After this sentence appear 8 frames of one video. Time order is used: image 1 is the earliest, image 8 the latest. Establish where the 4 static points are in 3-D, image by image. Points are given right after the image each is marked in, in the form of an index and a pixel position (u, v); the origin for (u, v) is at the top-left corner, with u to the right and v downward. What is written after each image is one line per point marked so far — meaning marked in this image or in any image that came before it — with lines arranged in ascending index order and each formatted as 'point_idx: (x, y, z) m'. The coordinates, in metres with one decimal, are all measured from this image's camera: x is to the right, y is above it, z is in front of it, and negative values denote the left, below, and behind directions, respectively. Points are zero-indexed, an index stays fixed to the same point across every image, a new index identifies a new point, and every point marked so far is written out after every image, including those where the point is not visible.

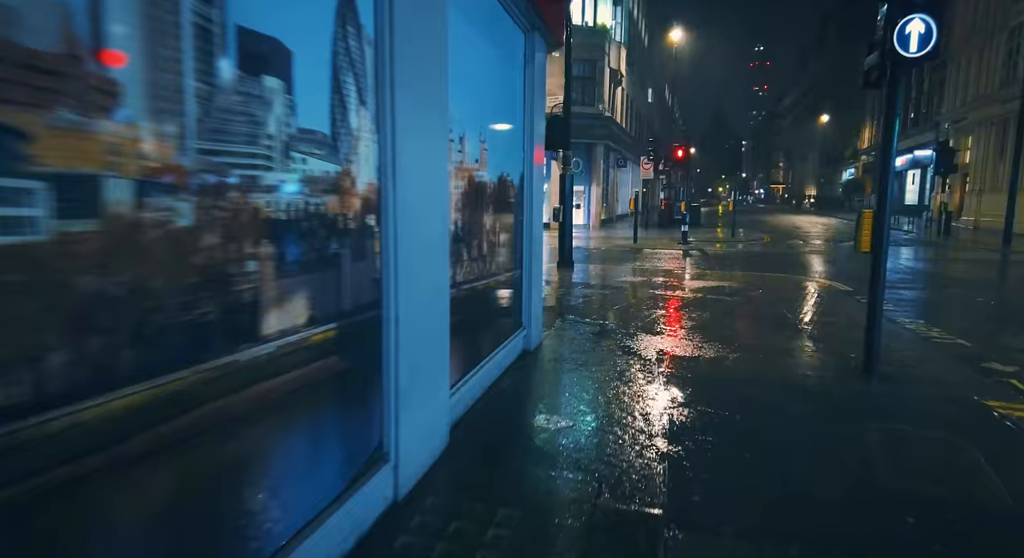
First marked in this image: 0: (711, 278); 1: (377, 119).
0: (+5.2, -0.1, +14.8) m
1: (-0.7, +0.8, +2.8) m
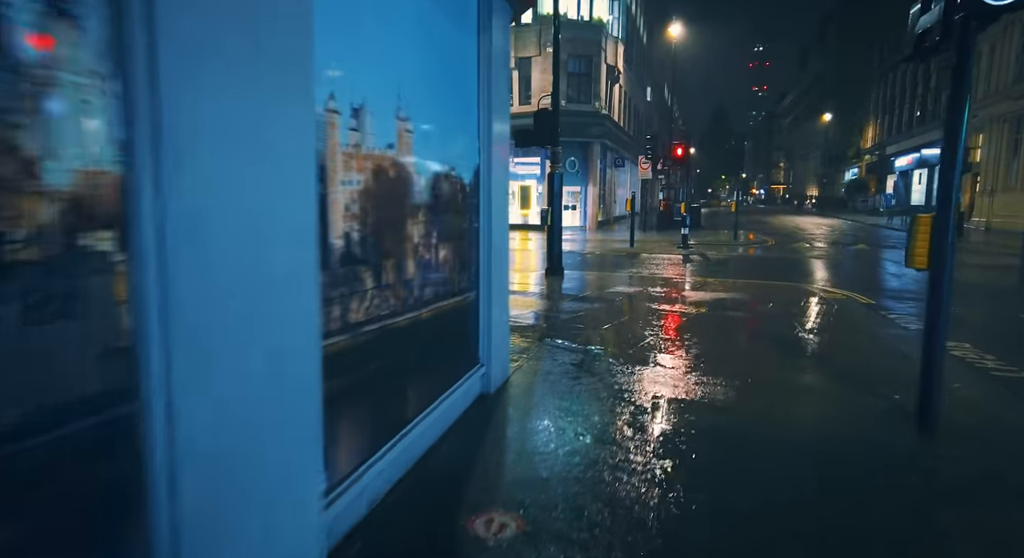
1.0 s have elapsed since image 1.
0: (+4.8, -0.3, +13.4) m
1: (-1.1, +0.6, +1.5) m
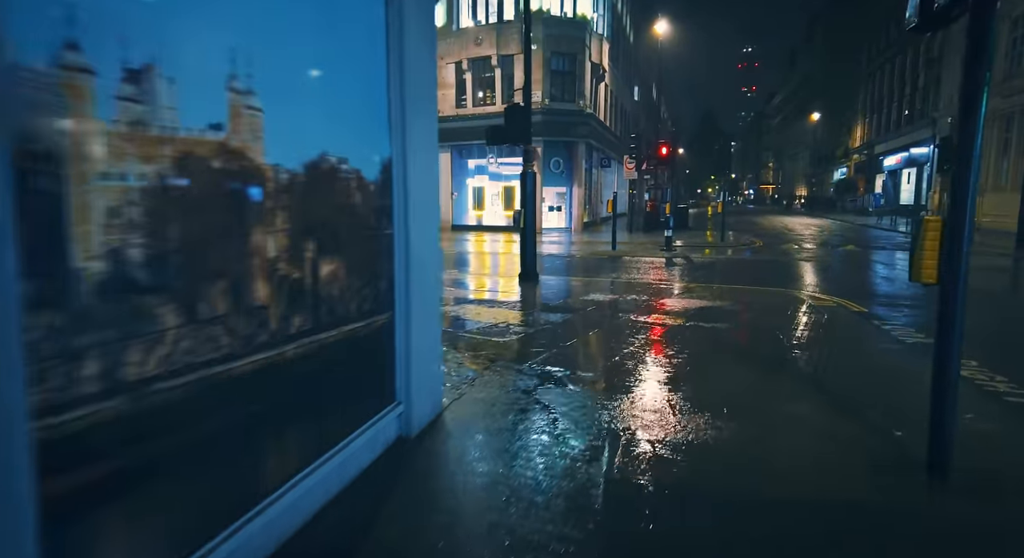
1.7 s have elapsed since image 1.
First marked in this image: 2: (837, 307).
0: (+4.2, -0.4, +12.7) m
1: (-1.6, +0.5, +0.7) m
2: (+6.6, -0.6, +11.3) m
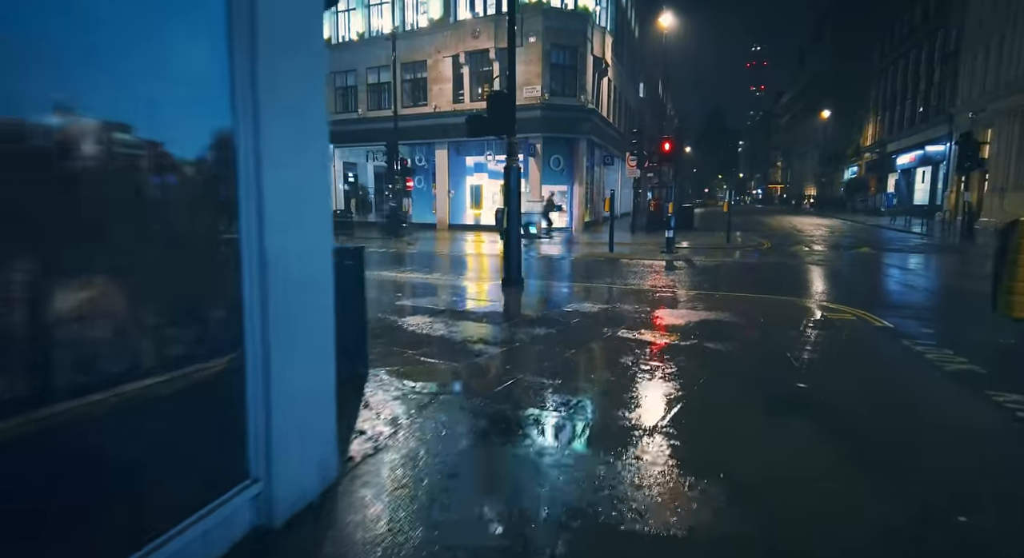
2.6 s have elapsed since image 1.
0: (+3.8, -0.5, +11.5) m
1: (-2.1, +0.4, -0.5) m
2: (+6.2, -0.7, +10.1) m
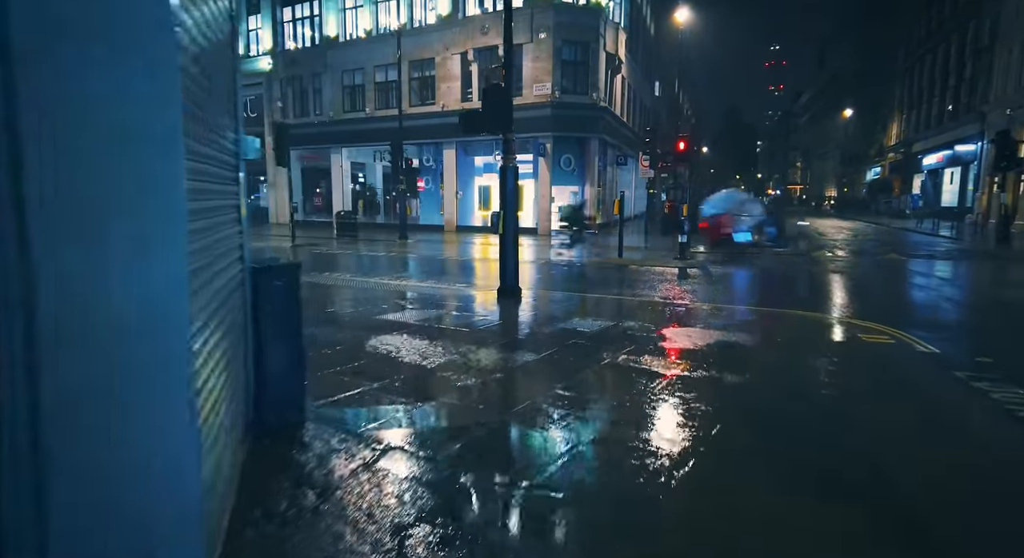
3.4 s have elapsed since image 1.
0: (+3.7, -0.7, +10.4) m
1: (-2.5, +0.2, -1.4) m
2: (+6.1, -1.0, +8.9) m
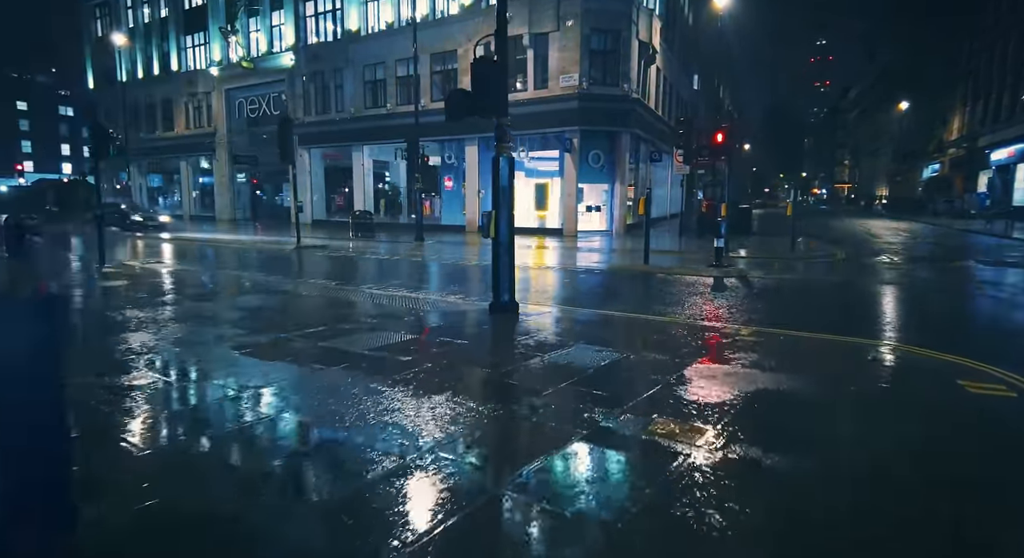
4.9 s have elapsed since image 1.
0: (+3.6, -1.0, +8.4) m
1: (-3.3, 0.0, -3.0) m
2: (+5.9, -1.2, +6.8) m
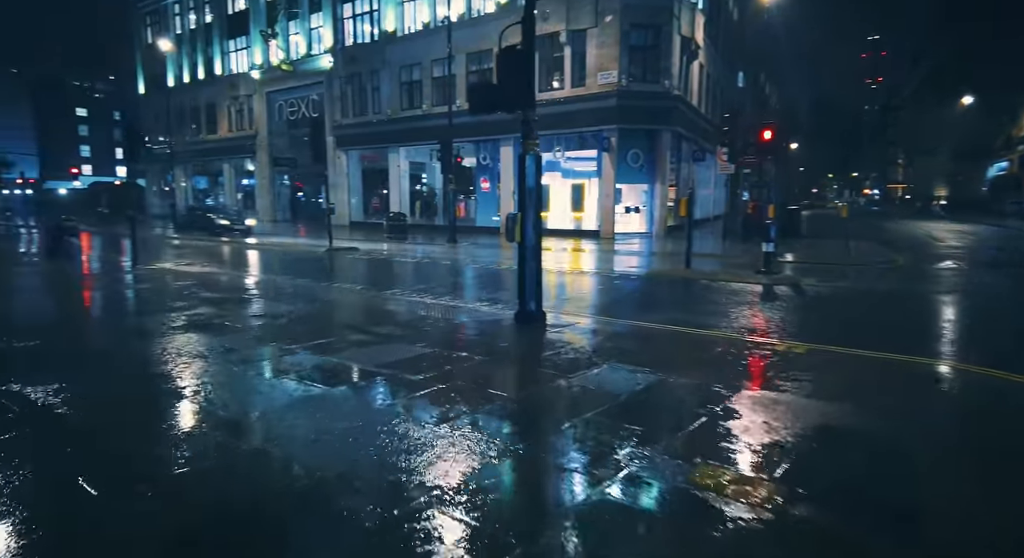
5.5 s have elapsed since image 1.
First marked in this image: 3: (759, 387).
0: (+4.0, -1.1, +7.4) m
1: (-3.7, -0.1, -3.4) m
2: (+6.1, -1.4, +5.7) m
3: (+3.1, -1.2, +6.9) m
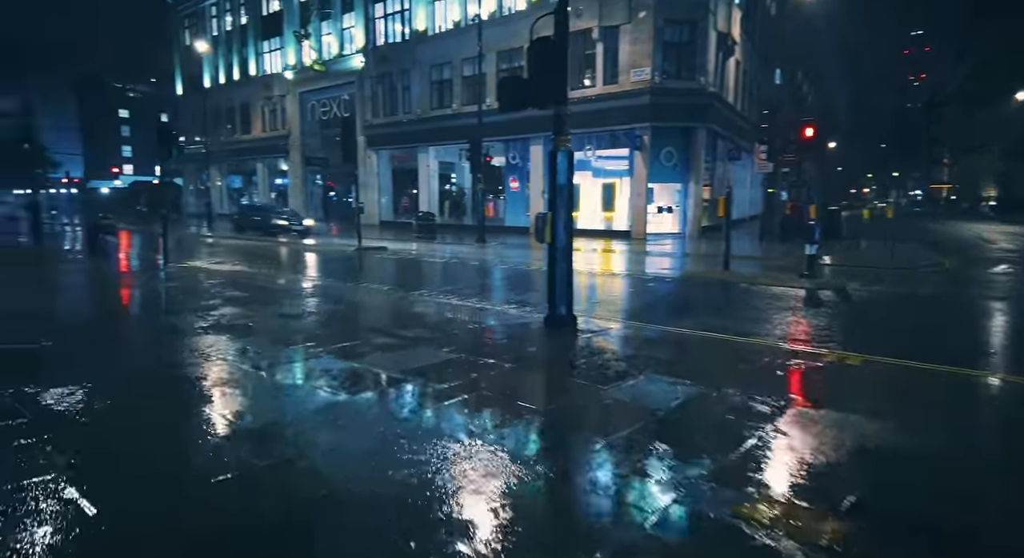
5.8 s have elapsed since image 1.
0: (+4.4, -1.2, +6.9) m
1: (-3.8, -0.1, -3.6) m
2: (+6.4, -1.5, +5.0) m
3: (+3.4, -1.2, +6.4) m
